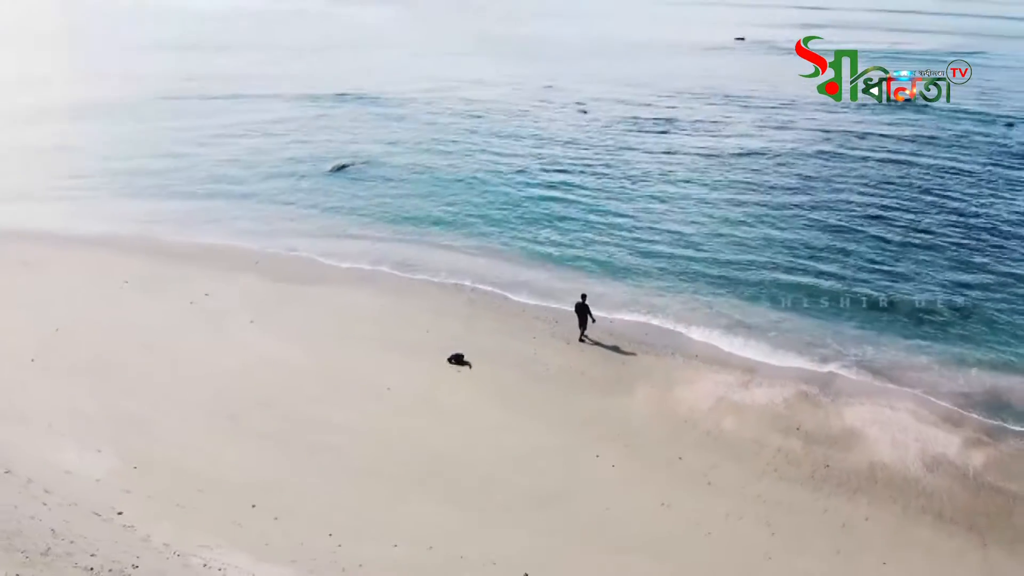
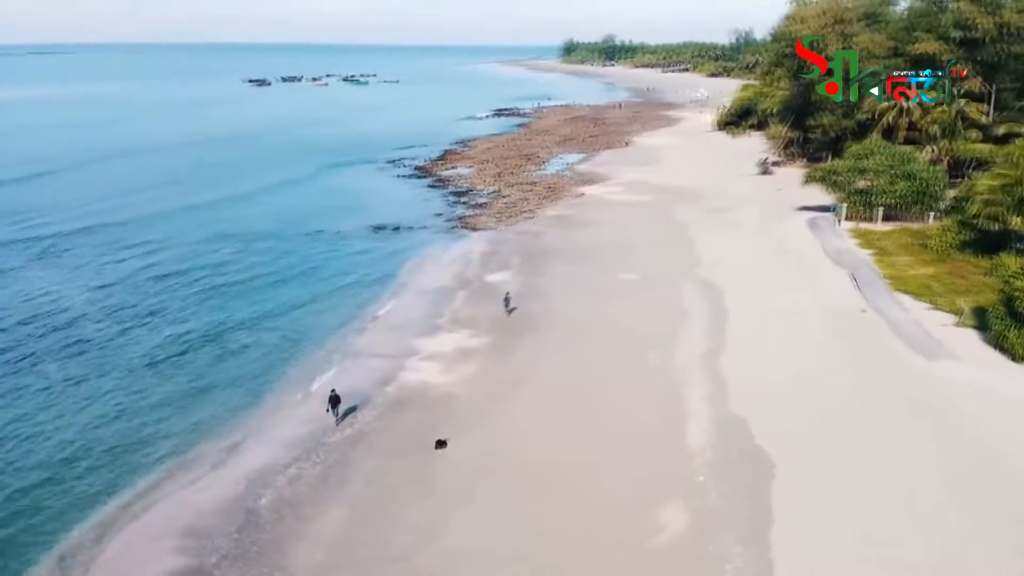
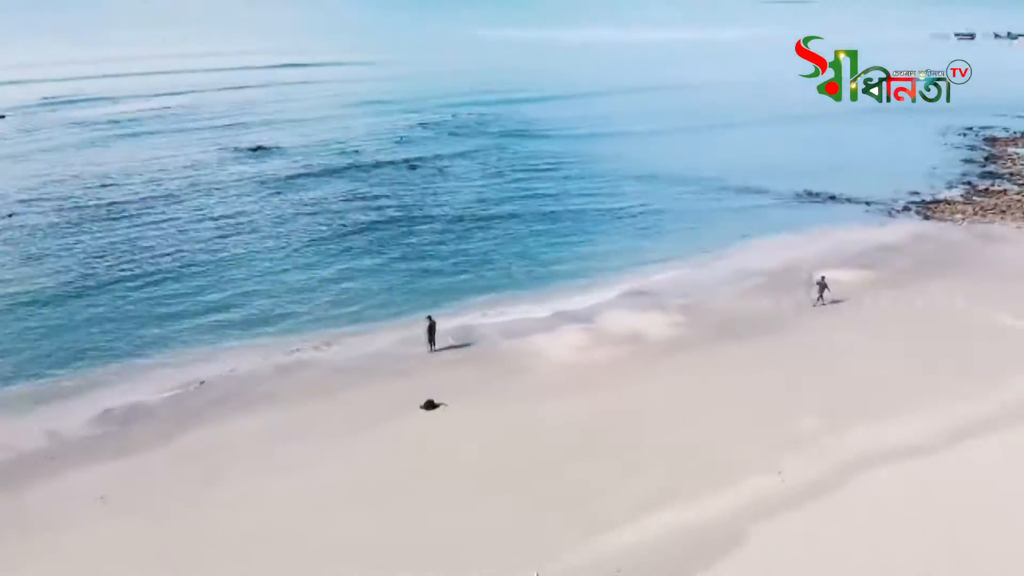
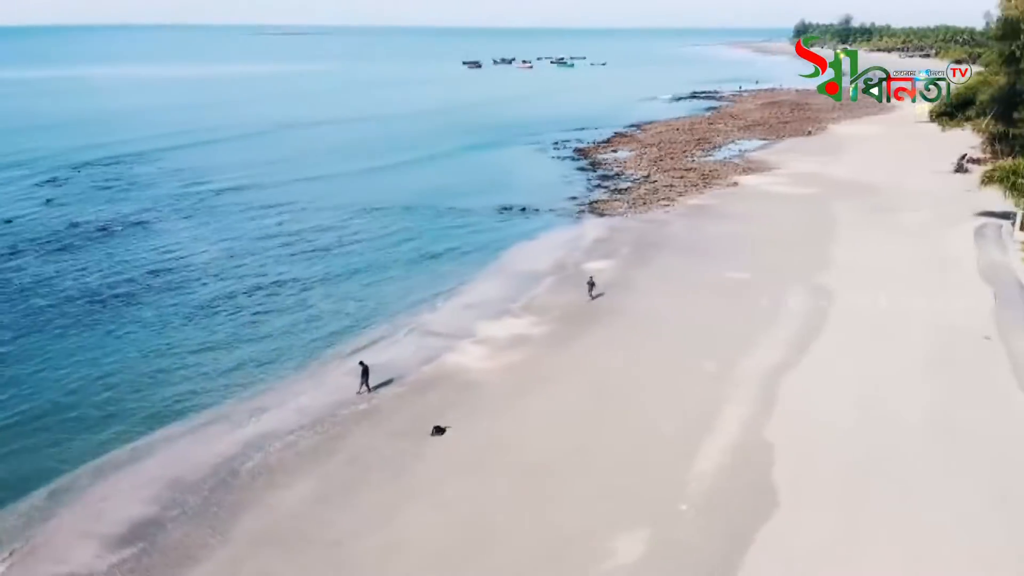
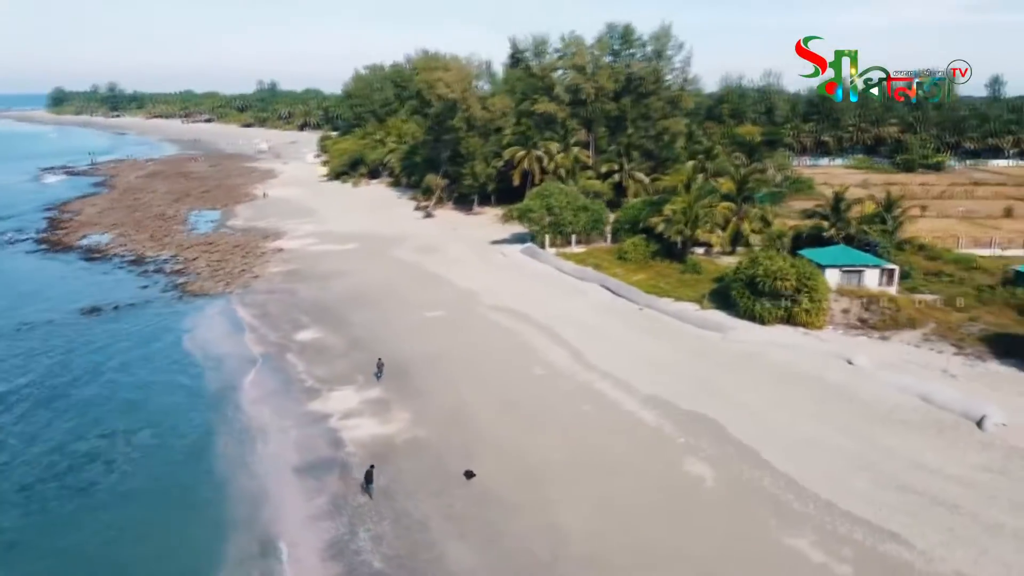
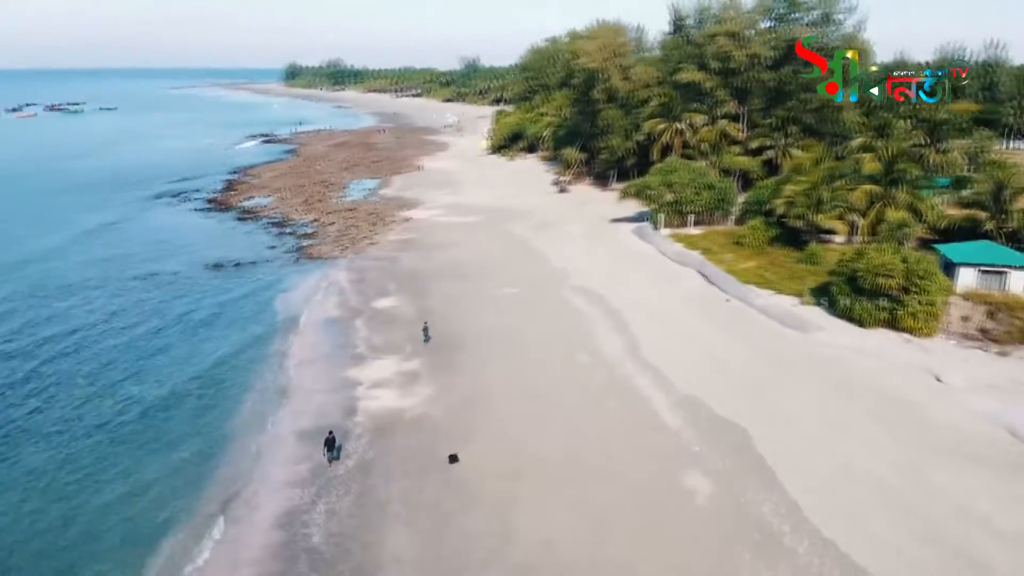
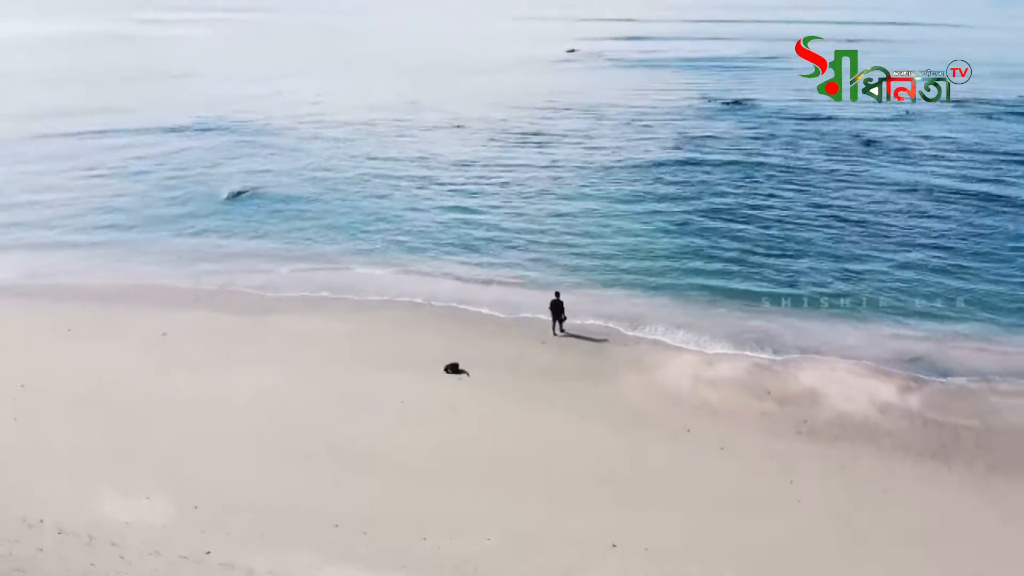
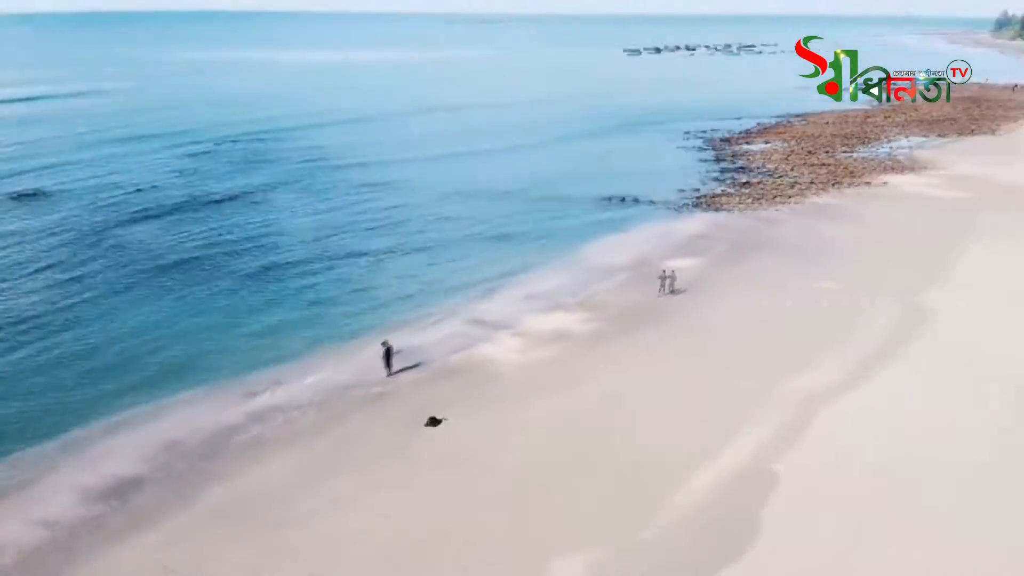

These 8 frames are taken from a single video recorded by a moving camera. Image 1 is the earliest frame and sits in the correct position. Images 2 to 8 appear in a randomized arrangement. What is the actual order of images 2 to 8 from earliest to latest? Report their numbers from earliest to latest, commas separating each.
7, 3, 8, 4, 2, 6, 5
